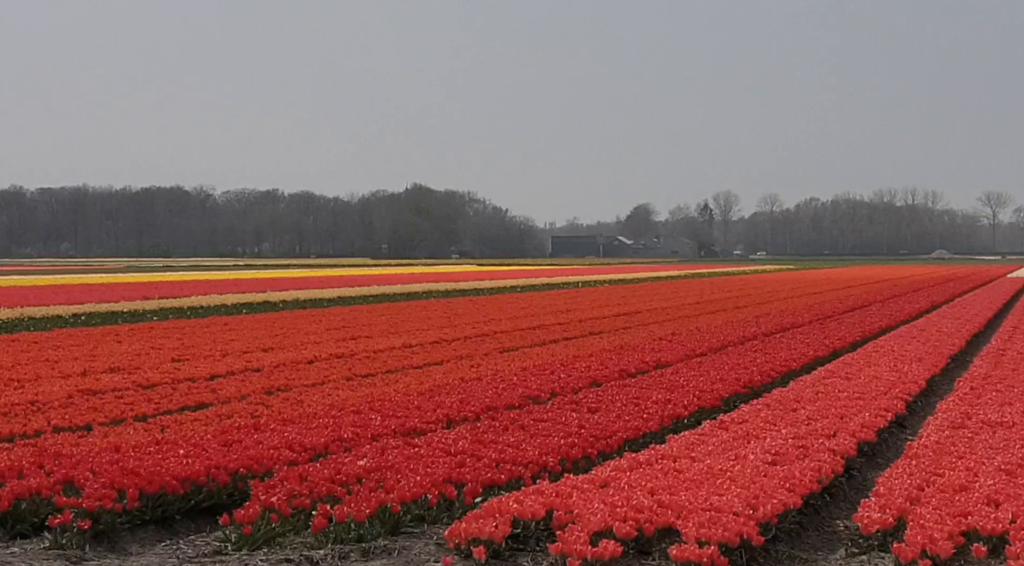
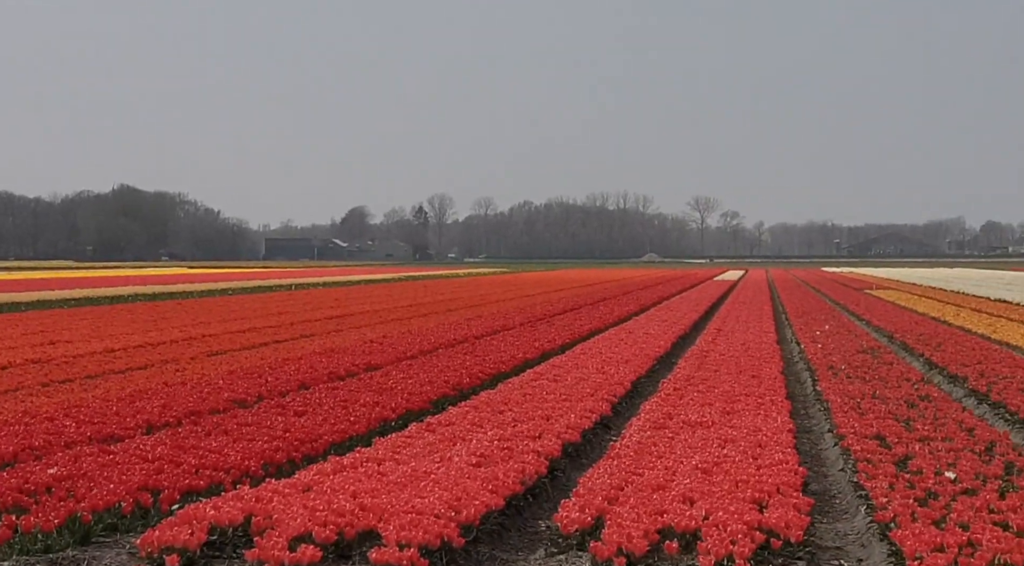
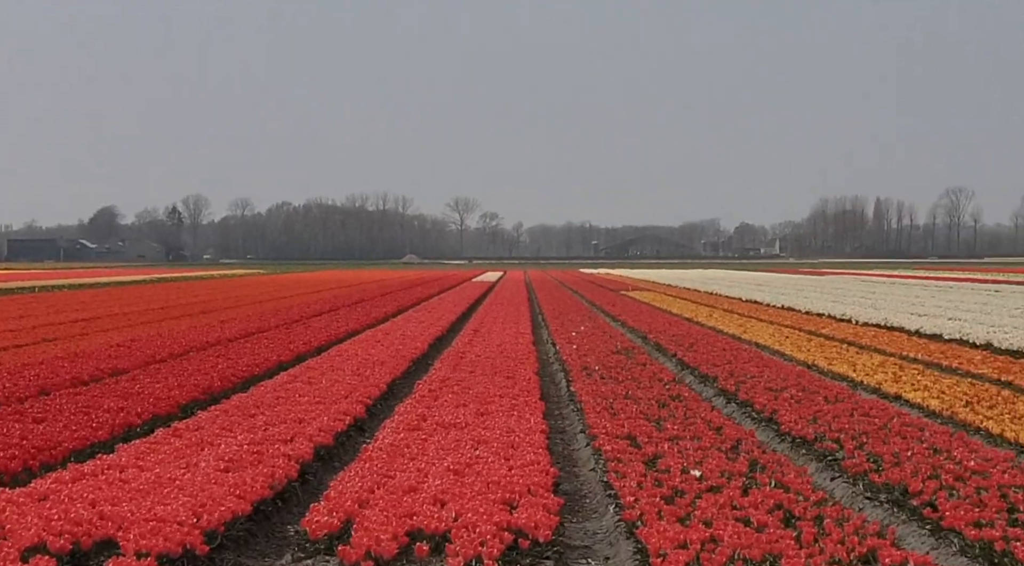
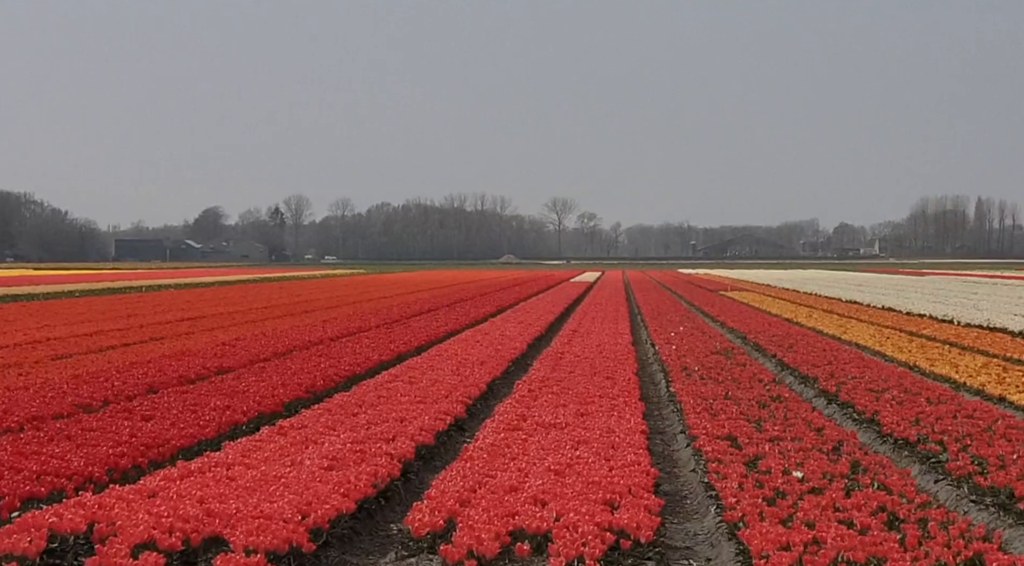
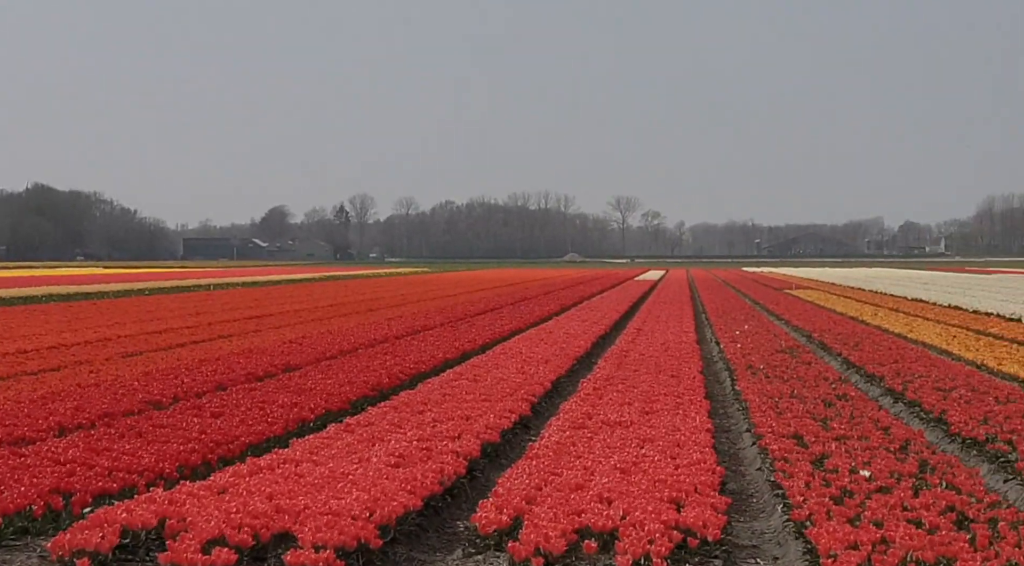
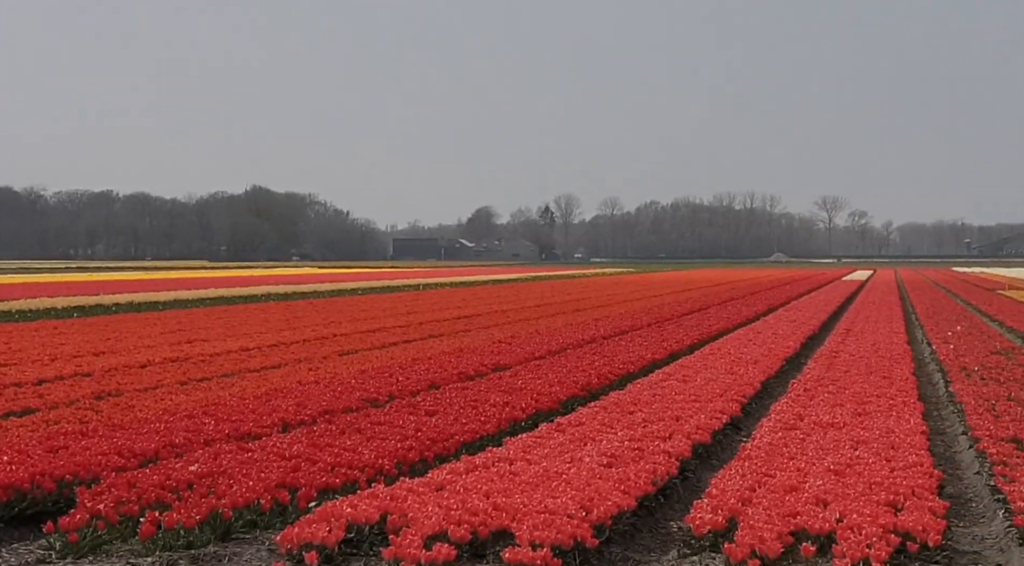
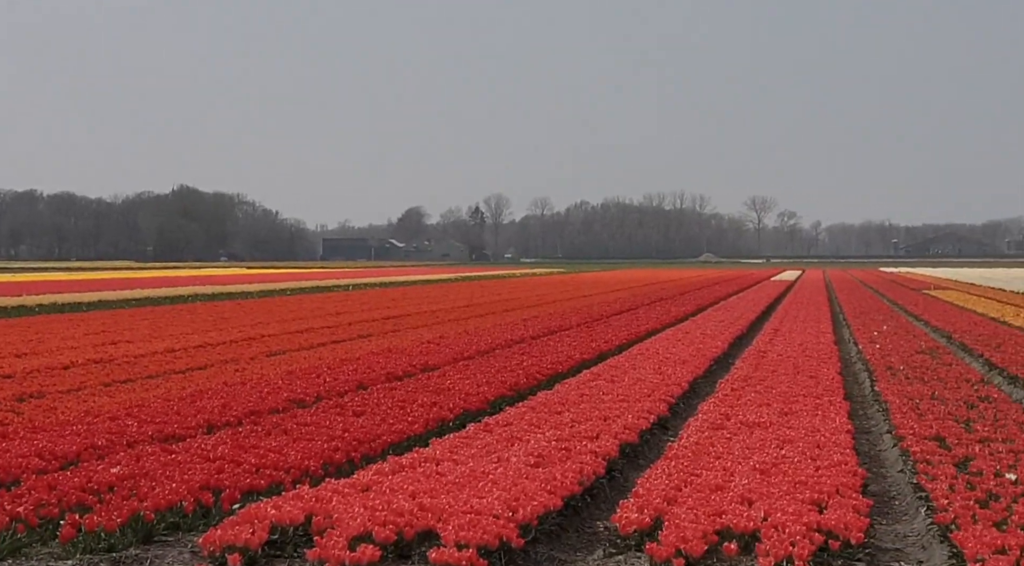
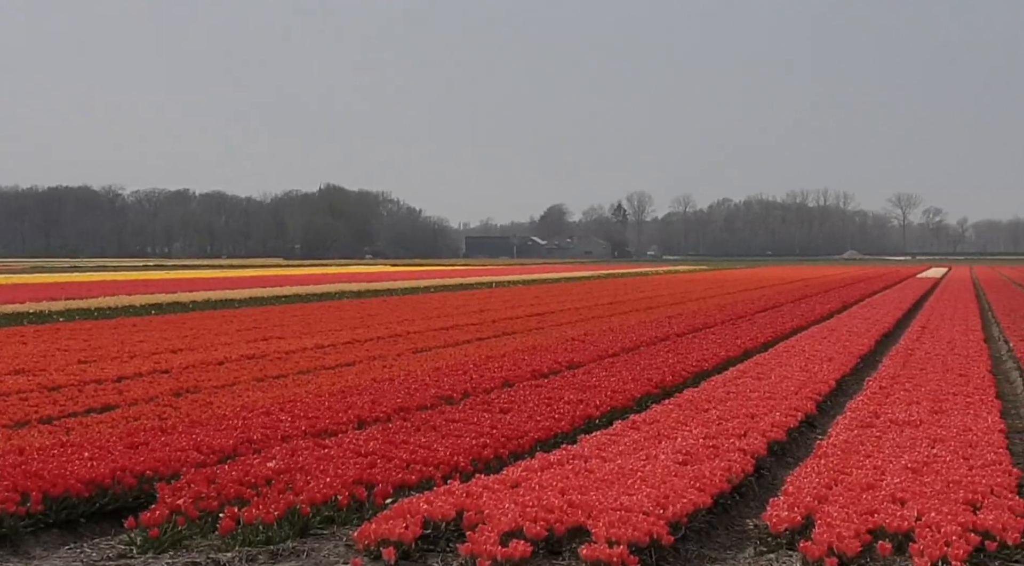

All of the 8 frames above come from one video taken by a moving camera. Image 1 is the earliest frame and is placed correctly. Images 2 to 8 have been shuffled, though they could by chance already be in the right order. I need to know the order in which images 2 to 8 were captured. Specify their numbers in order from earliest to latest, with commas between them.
8, 6, 7, 2, 5, 4, 3
